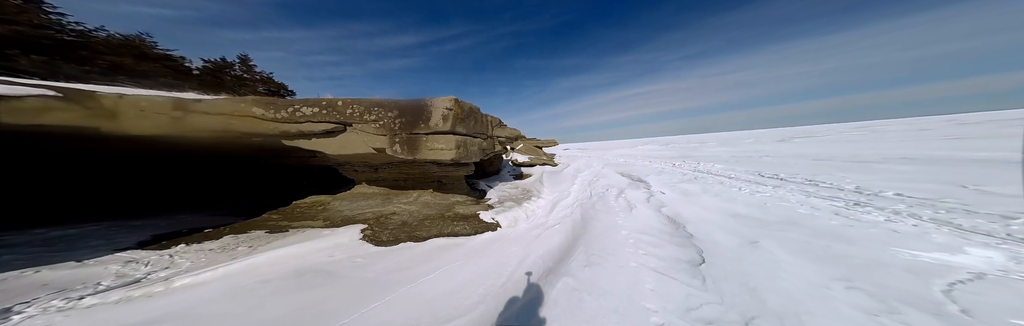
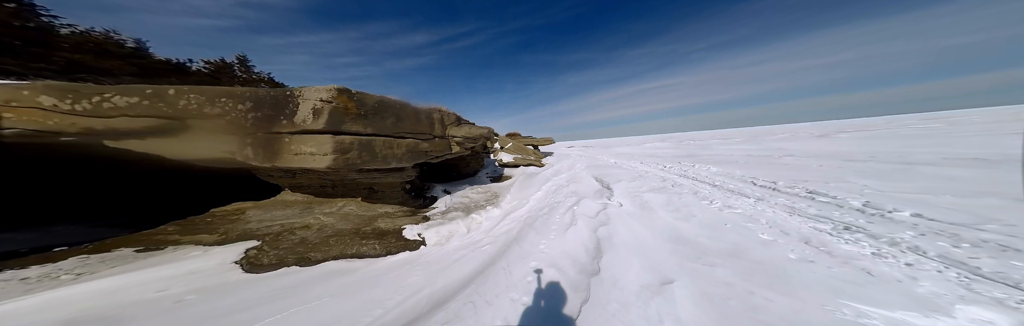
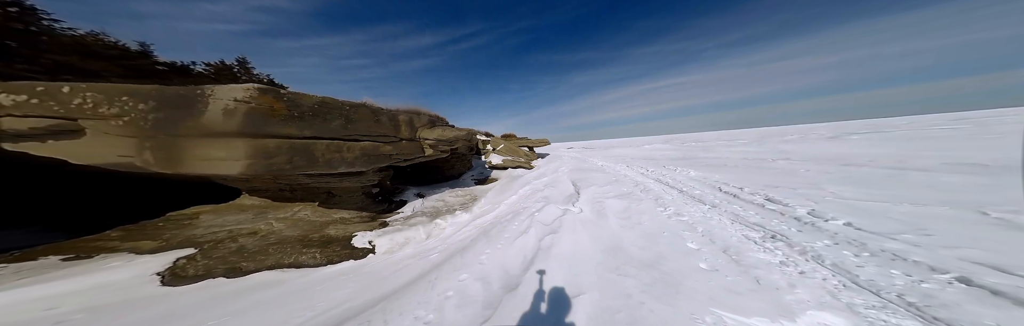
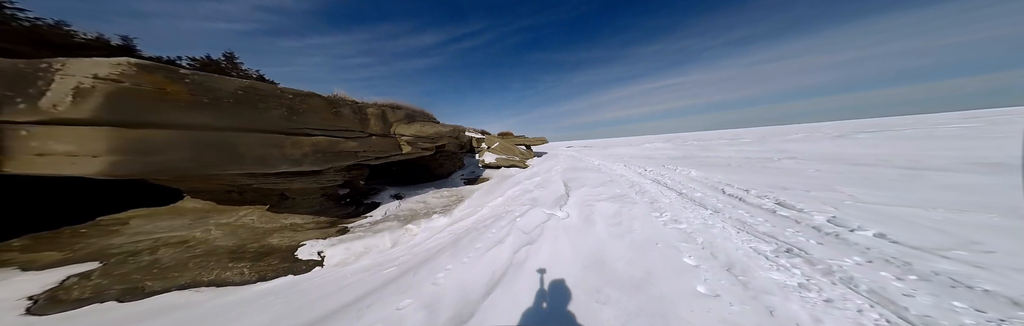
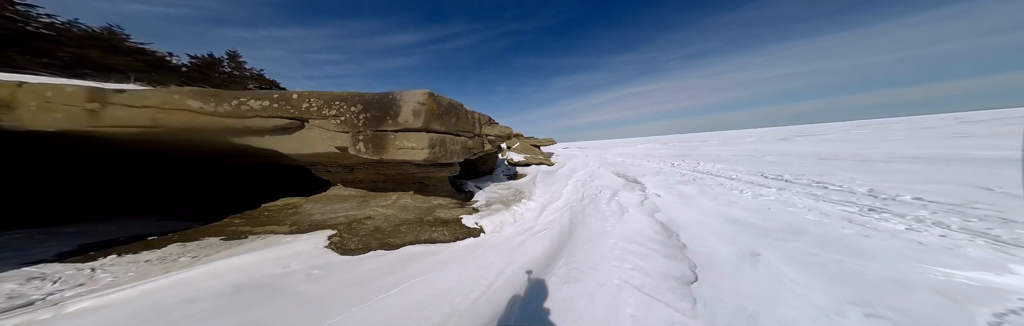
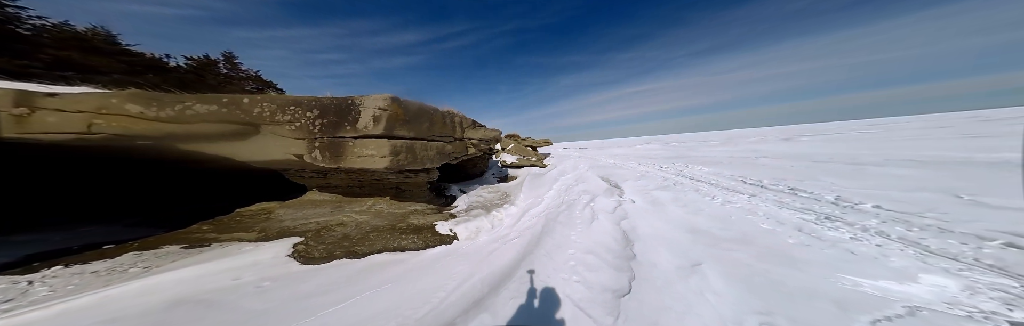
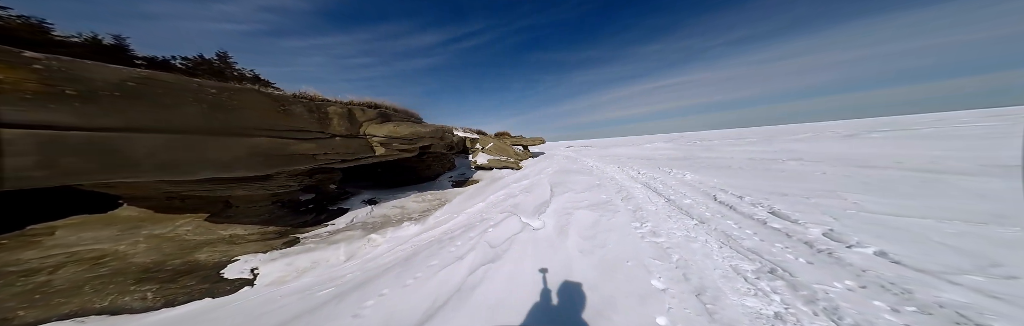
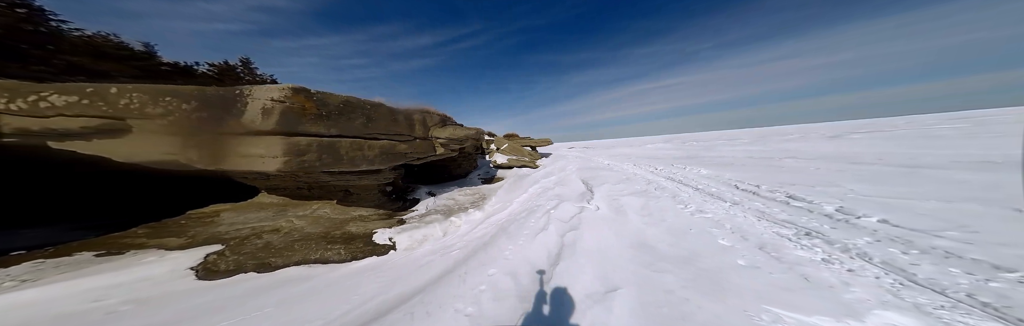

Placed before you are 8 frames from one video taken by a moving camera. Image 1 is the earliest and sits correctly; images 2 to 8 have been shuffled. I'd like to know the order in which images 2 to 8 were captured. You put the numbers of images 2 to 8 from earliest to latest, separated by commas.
5, 6, 2, 8, 3, 4, 7
